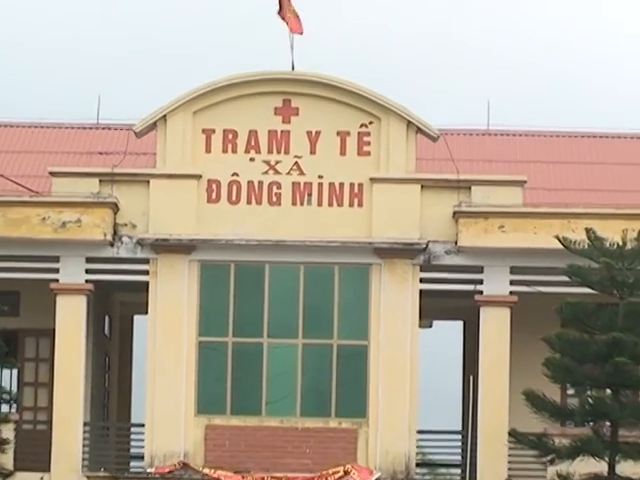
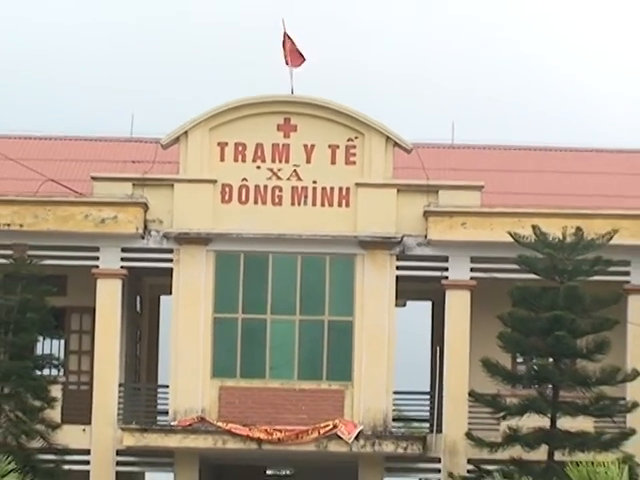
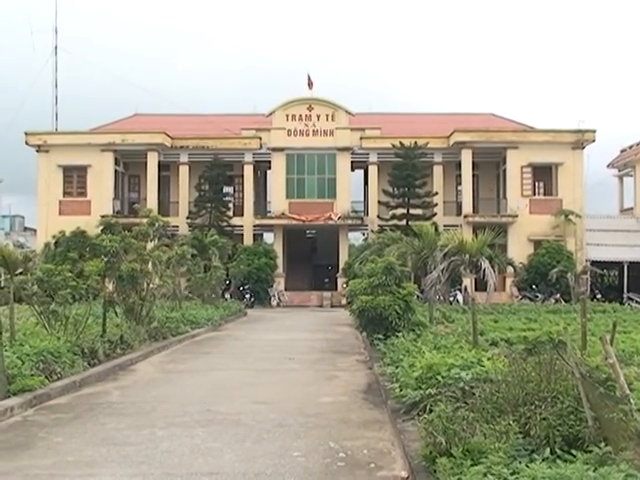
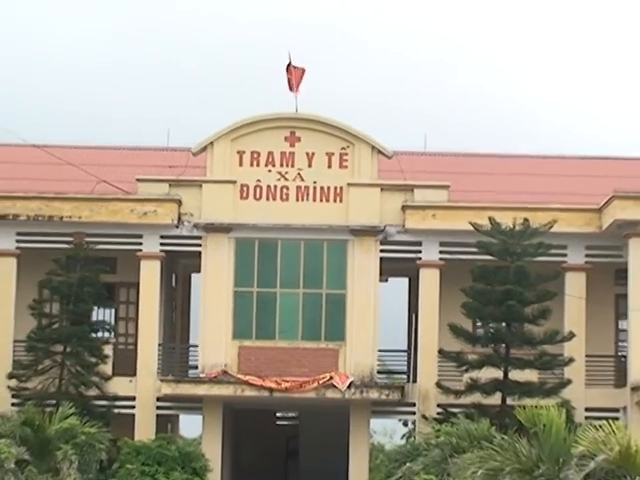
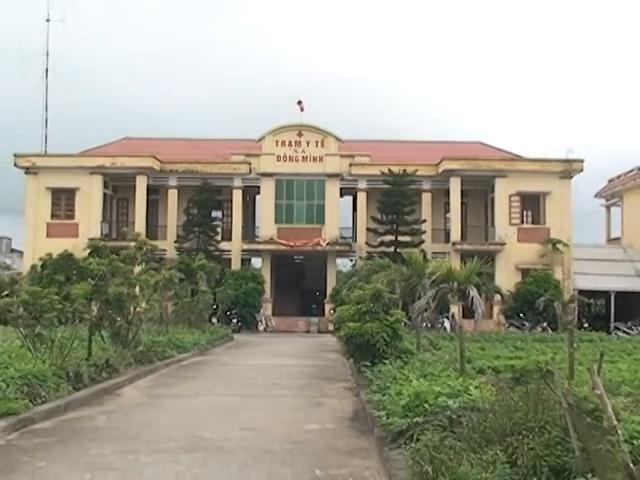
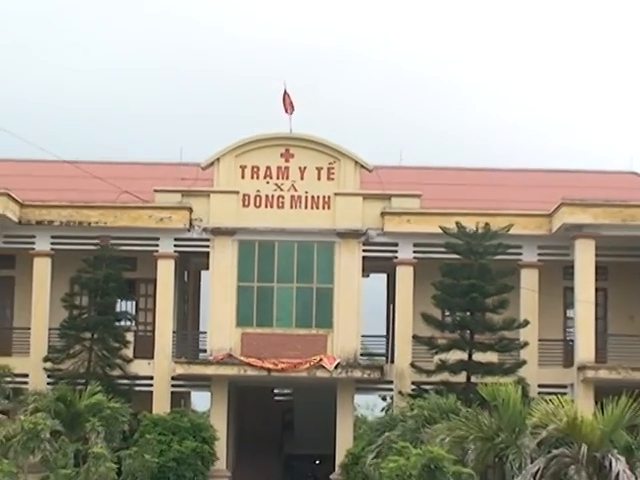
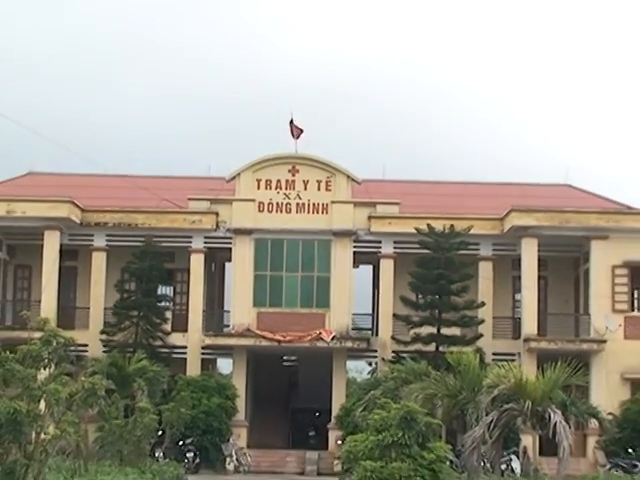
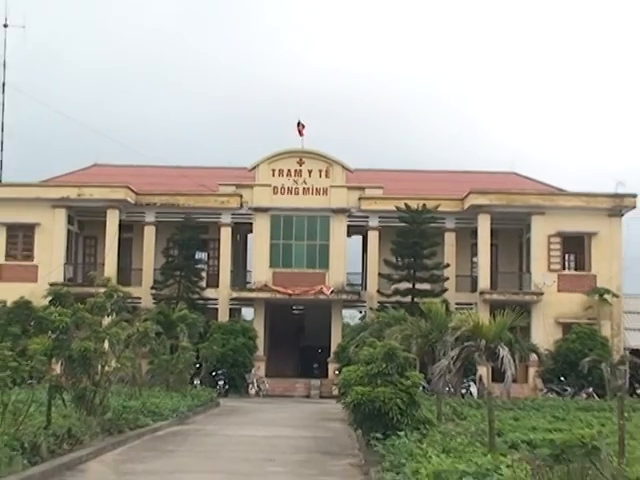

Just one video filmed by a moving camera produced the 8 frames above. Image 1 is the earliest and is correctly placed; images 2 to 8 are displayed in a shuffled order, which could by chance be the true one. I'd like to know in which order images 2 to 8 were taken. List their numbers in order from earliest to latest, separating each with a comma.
2, 4, 6, 7, 8, 5, 3
